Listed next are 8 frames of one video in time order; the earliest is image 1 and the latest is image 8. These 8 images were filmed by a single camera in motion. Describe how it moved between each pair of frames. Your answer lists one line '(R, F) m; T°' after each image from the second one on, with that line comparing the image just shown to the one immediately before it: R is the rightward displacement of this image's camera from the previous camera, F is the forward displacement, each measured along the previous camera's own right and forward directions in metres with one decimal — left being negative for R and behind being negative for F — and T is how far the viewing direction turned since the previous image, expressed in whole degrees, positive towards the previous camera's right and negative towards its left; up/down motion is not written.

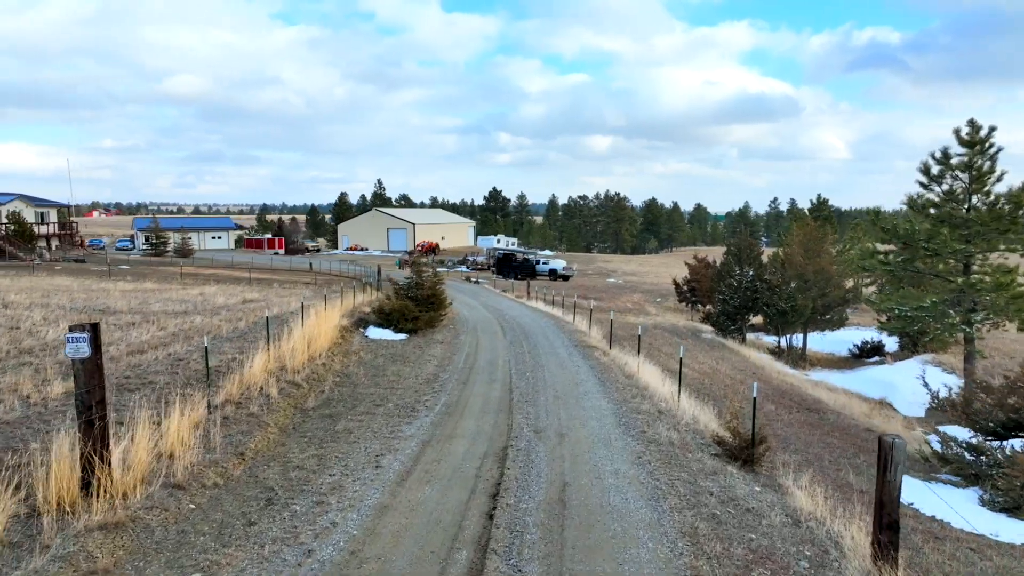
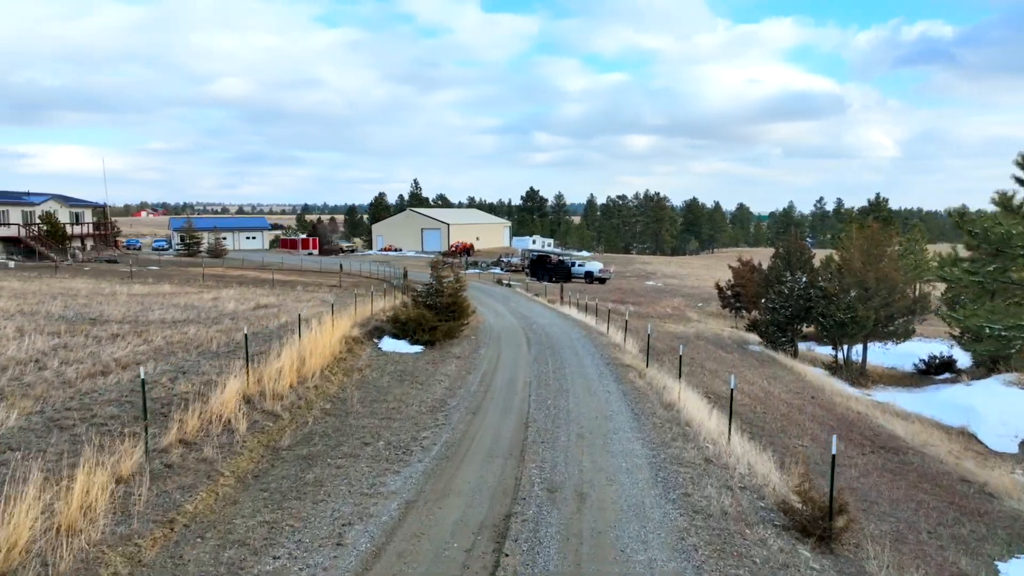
(+0.3, +1.9) m; -3°
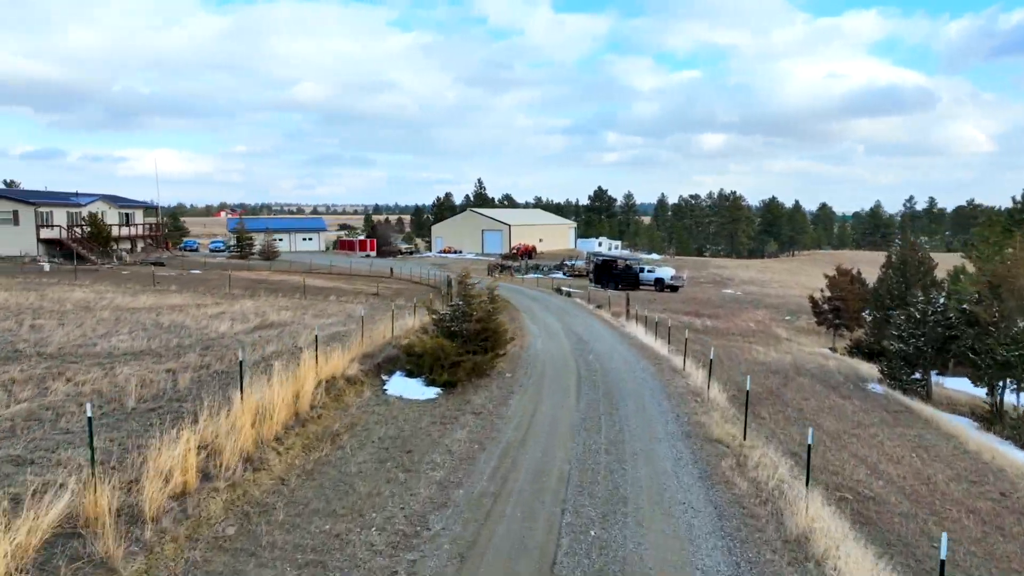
(+0.5, +4.5) m; -6°
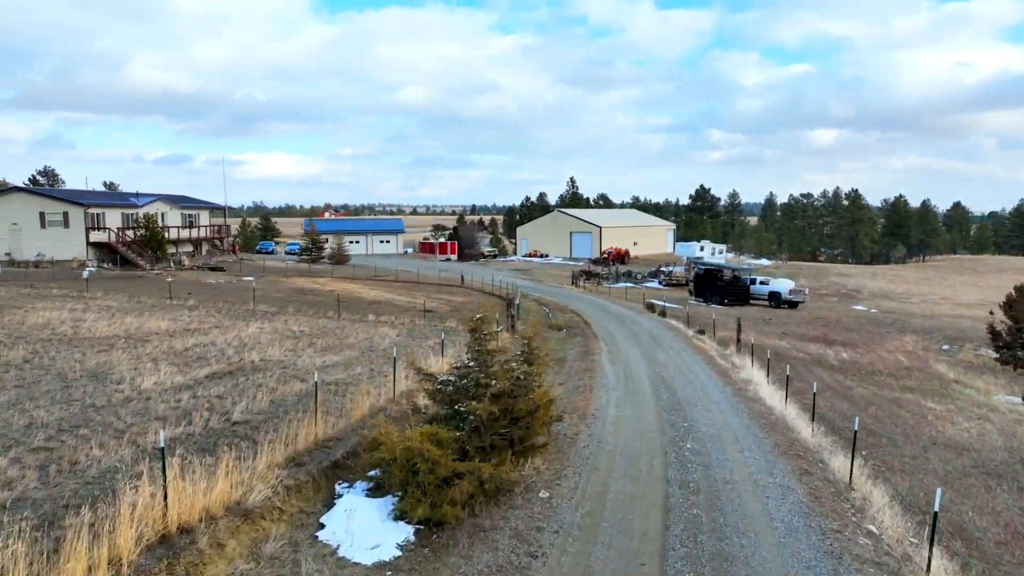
(+0.7, +6.4) m; -8°
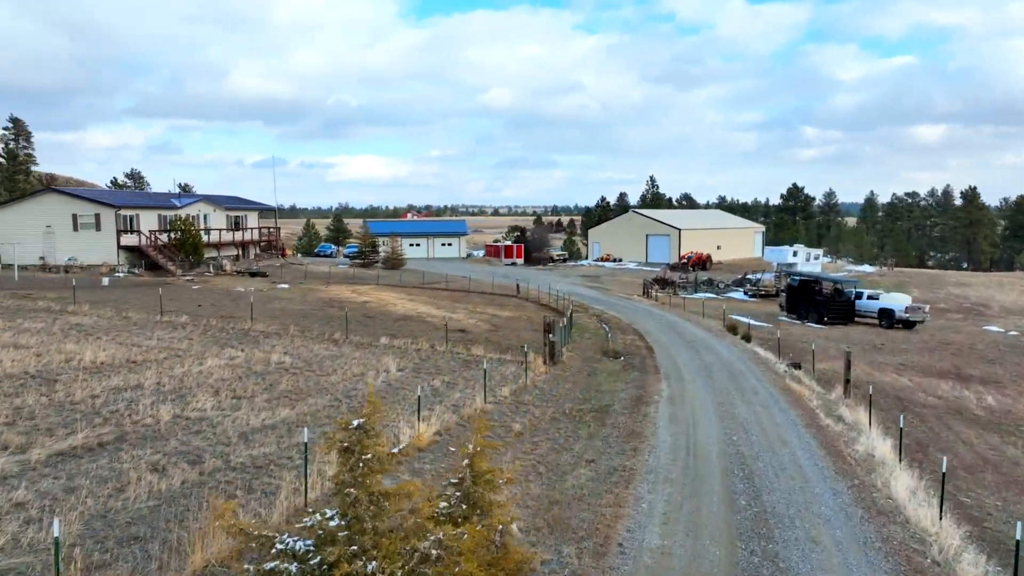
(+1.2, +5.1) m; -7°
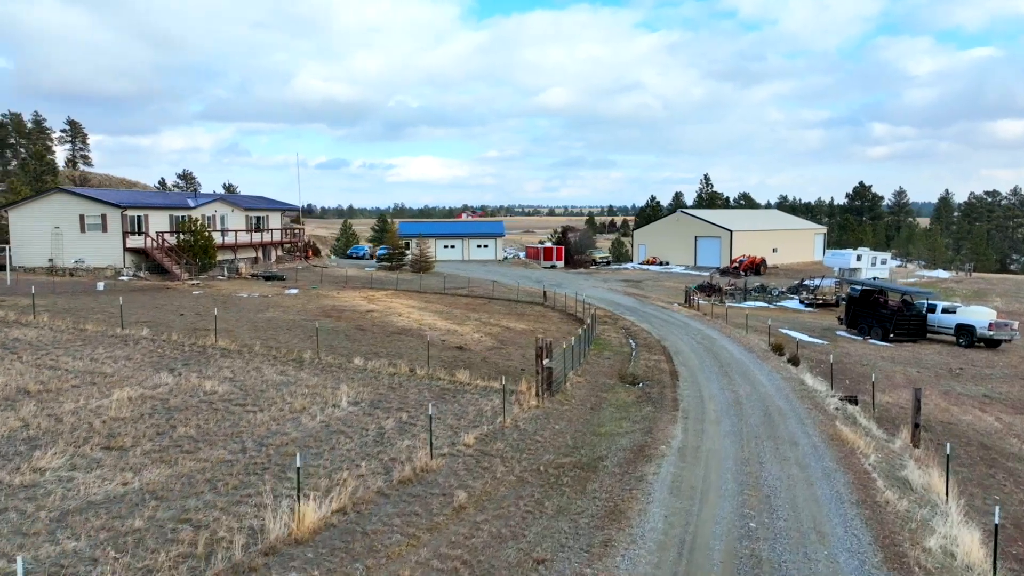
(+1.6, +3.4) m; -5°
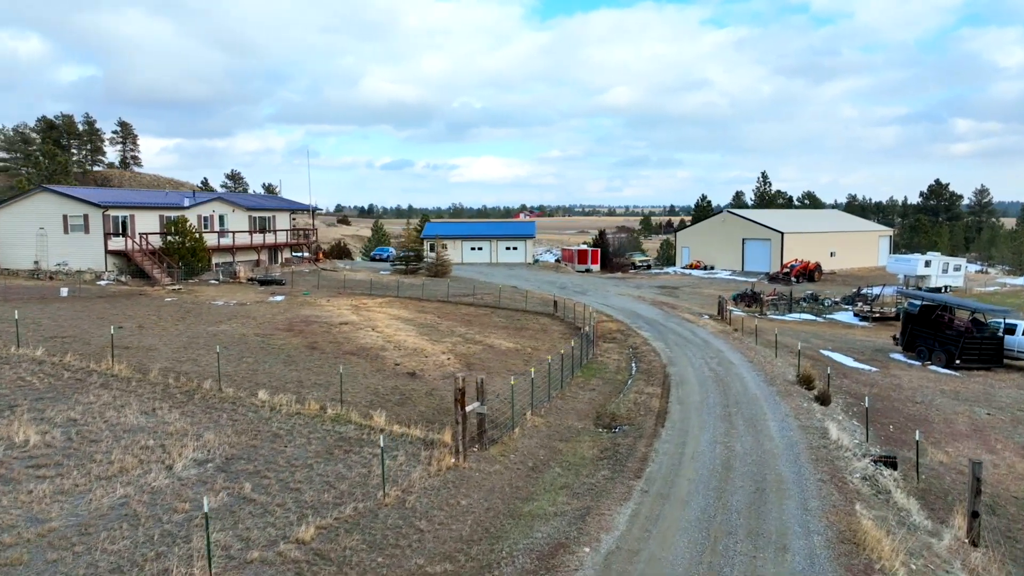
(+2.6, +4.0) m; -5°
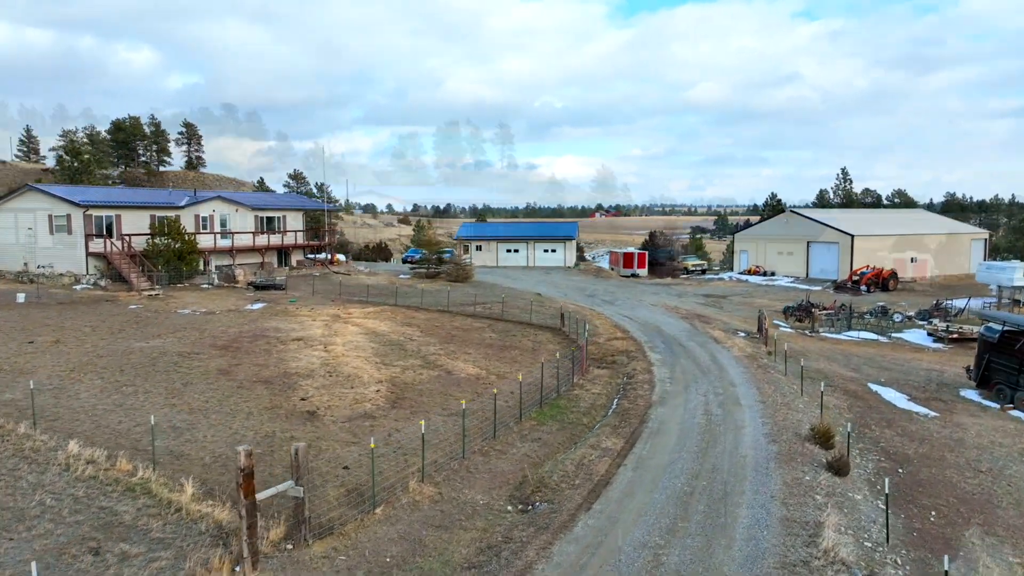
(+3.3, +4.3) m; -6°
